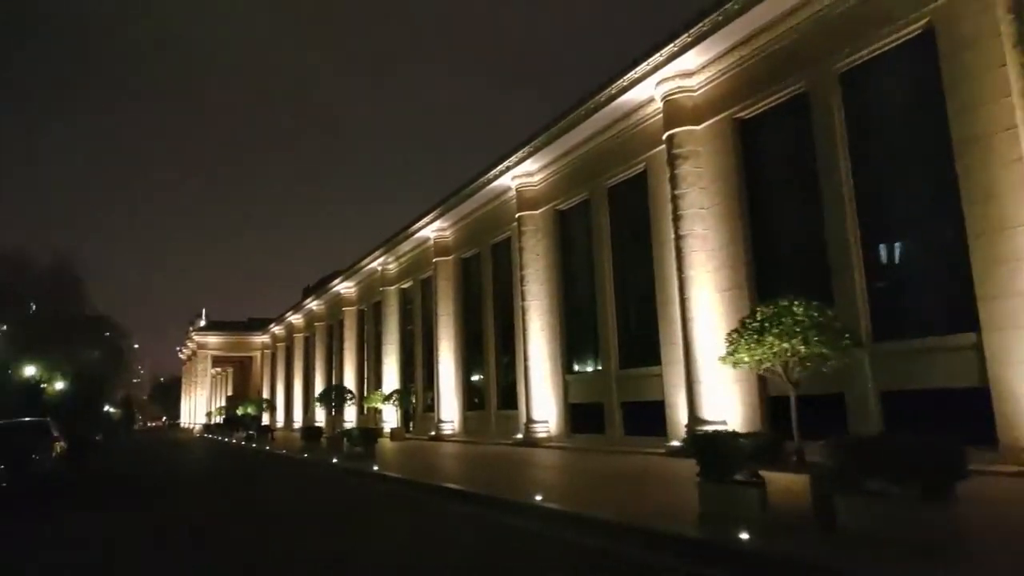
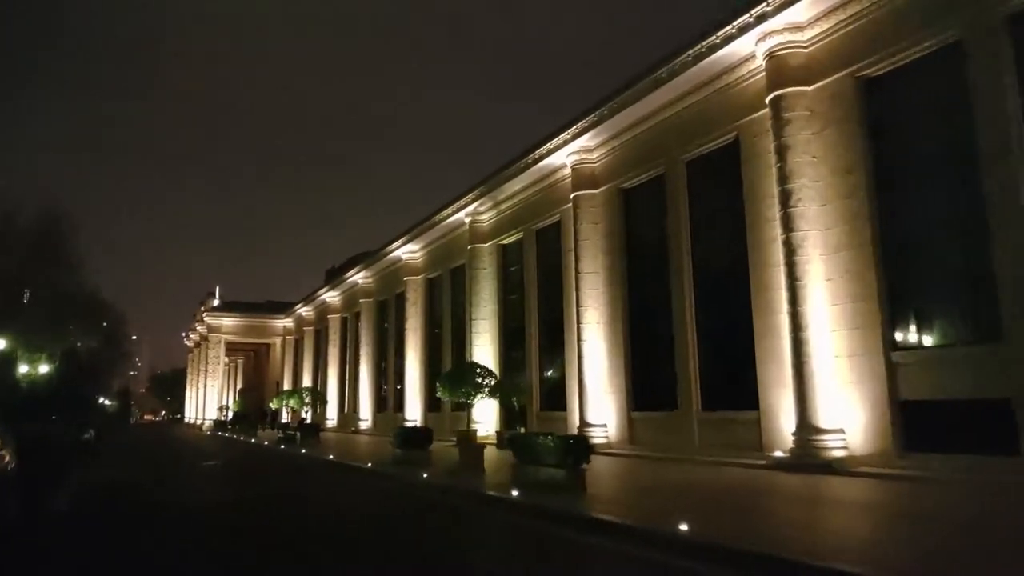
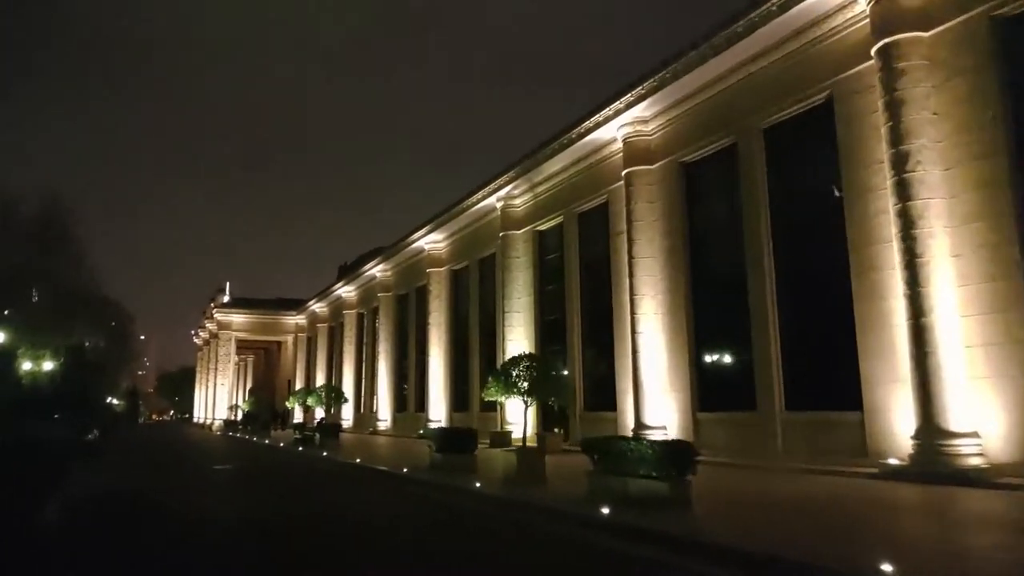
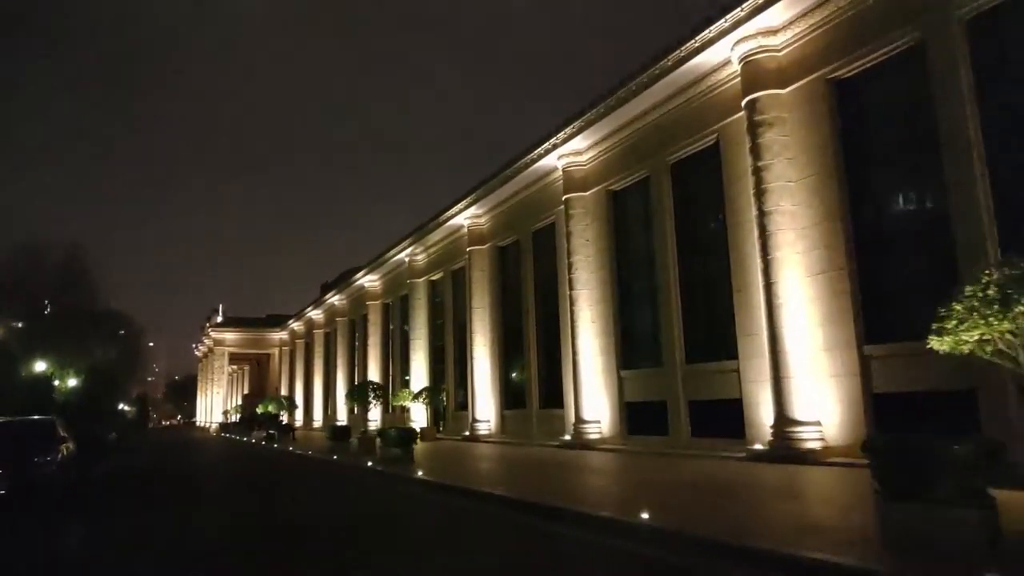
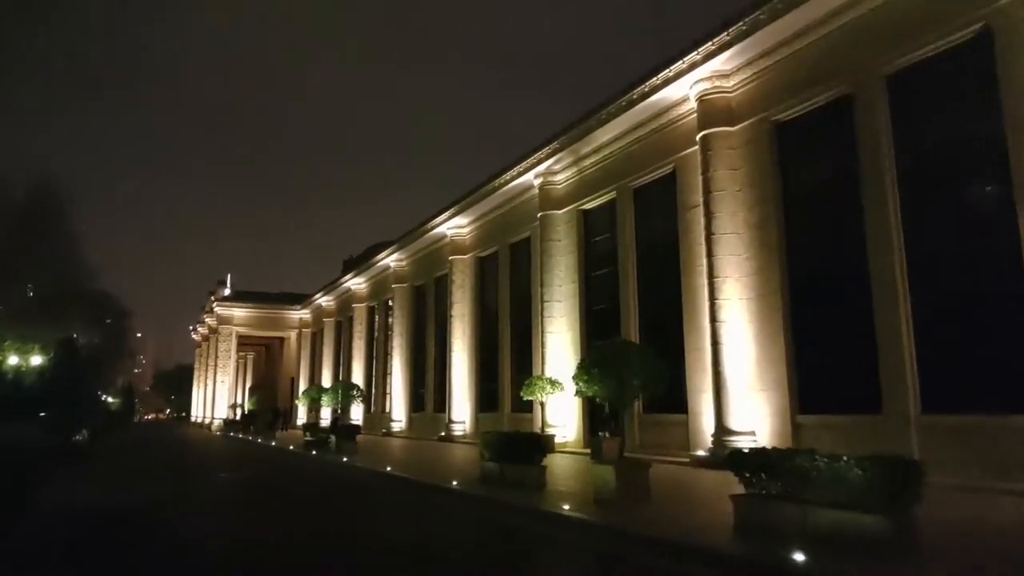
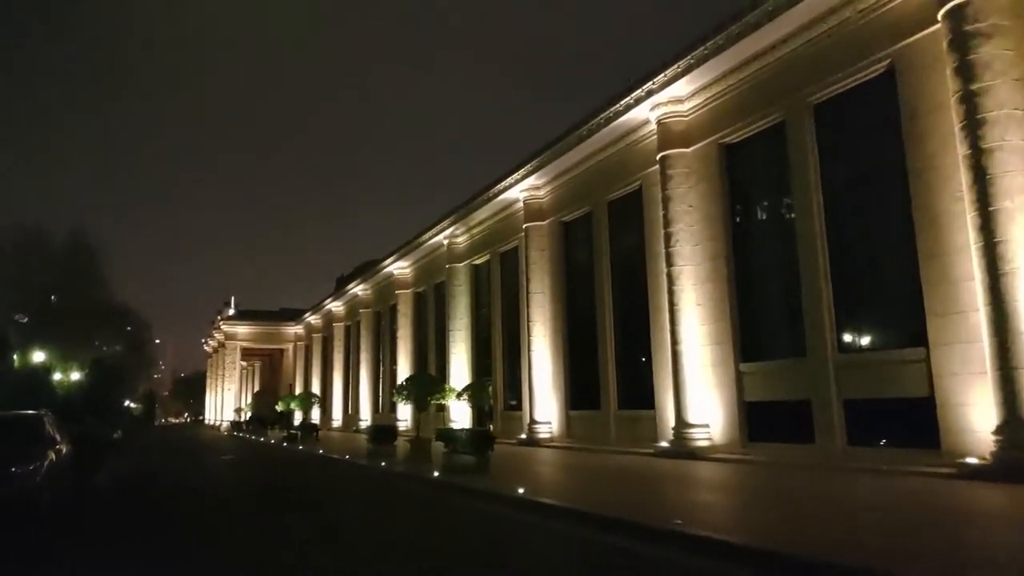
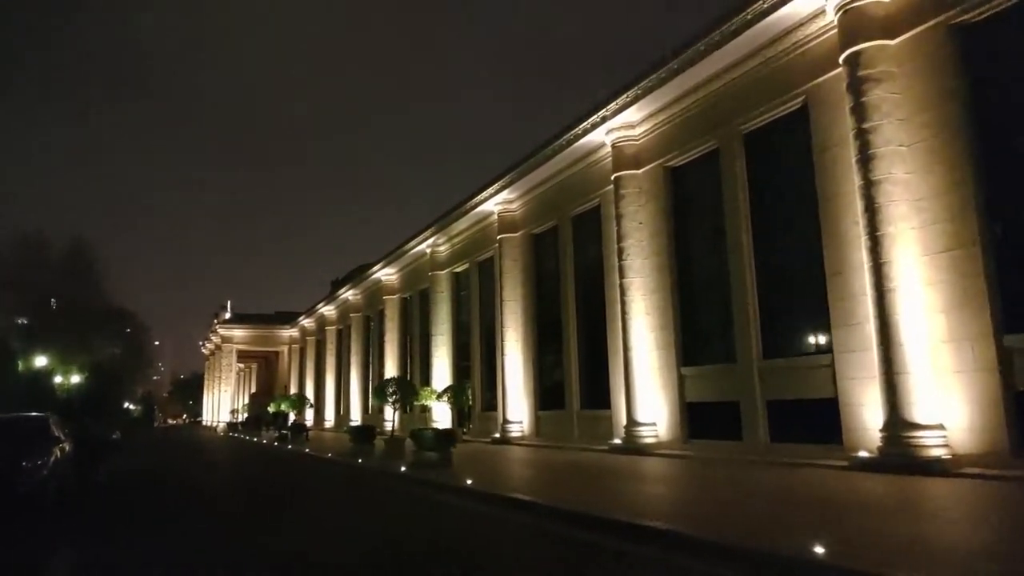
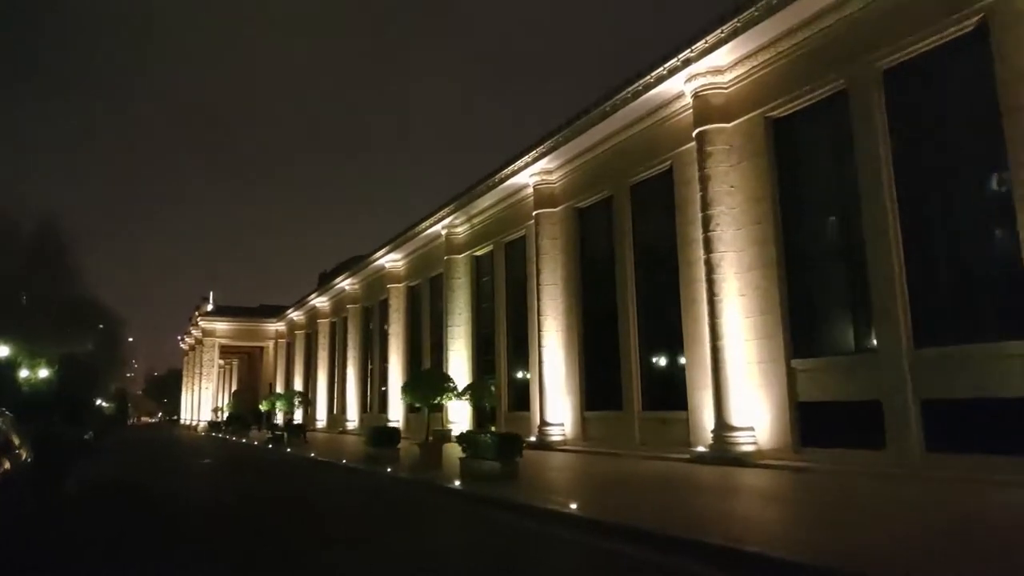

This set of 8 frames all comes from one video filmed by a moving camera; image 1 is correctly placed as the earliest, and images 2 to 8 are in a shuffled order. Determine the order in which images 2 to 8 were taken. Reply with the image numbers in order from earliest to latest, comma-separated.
4, 7, 6, 8, 2, 3, 5
